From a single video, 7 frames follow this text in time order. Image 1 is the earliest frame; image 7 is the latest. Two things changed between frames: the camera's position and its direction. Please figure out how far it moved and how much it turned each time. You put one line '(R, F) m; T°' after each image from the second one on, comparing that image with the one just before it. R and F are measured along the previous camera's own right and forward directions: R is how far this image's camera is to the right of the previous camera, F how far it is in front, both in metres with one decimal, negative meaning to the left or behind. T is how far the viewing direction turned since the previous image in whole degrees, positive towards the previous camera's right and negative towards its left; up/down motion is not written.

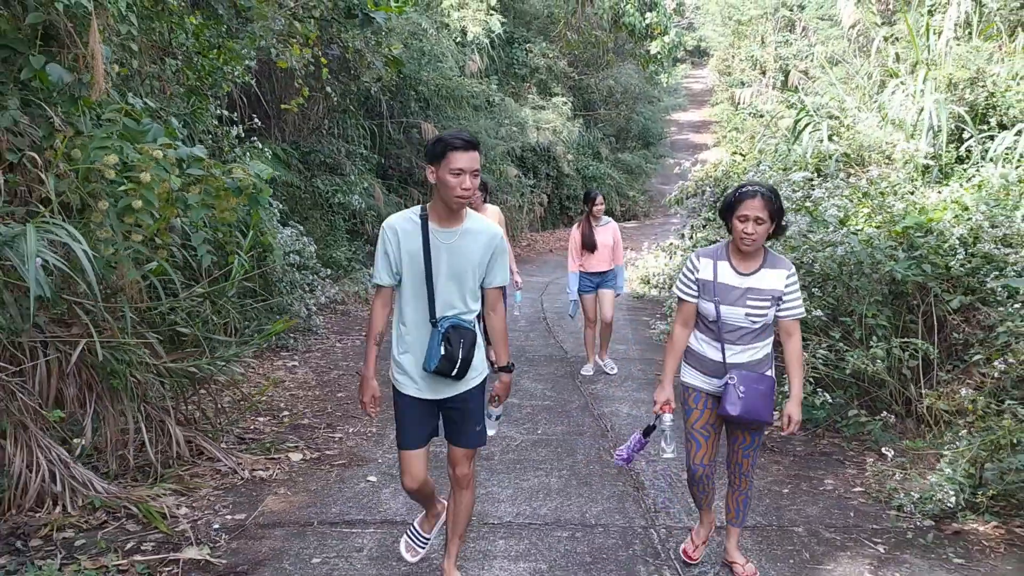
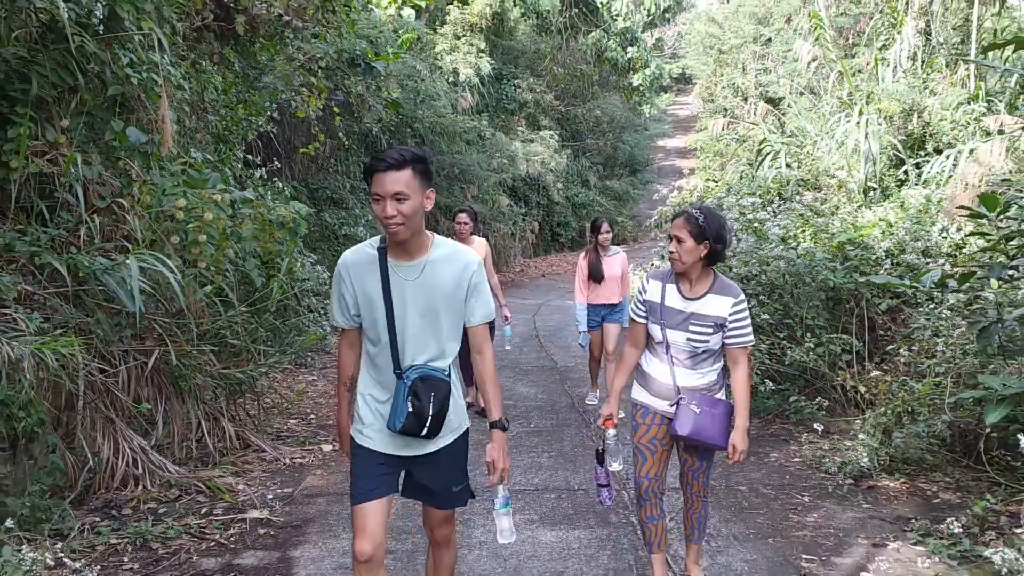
(0.0, -0.8) m; 0°
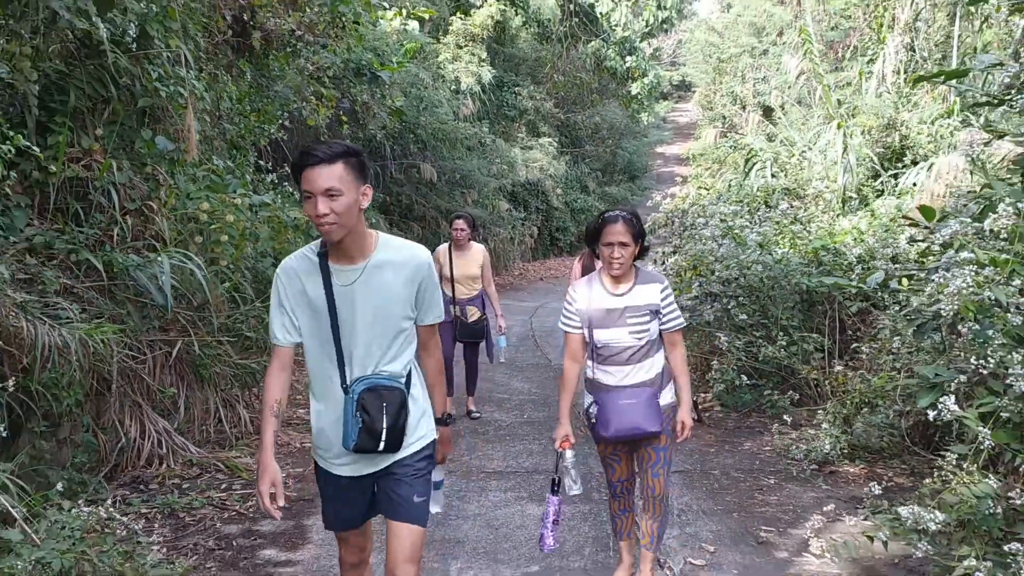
(0.0, -0.4) m; 0°
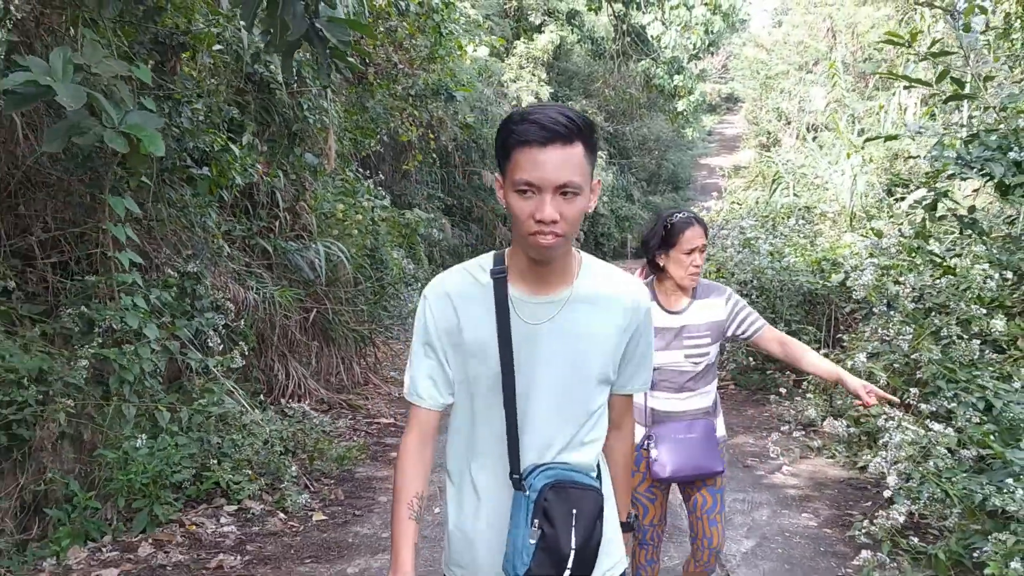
(-0.1, -1.5) m; -3°
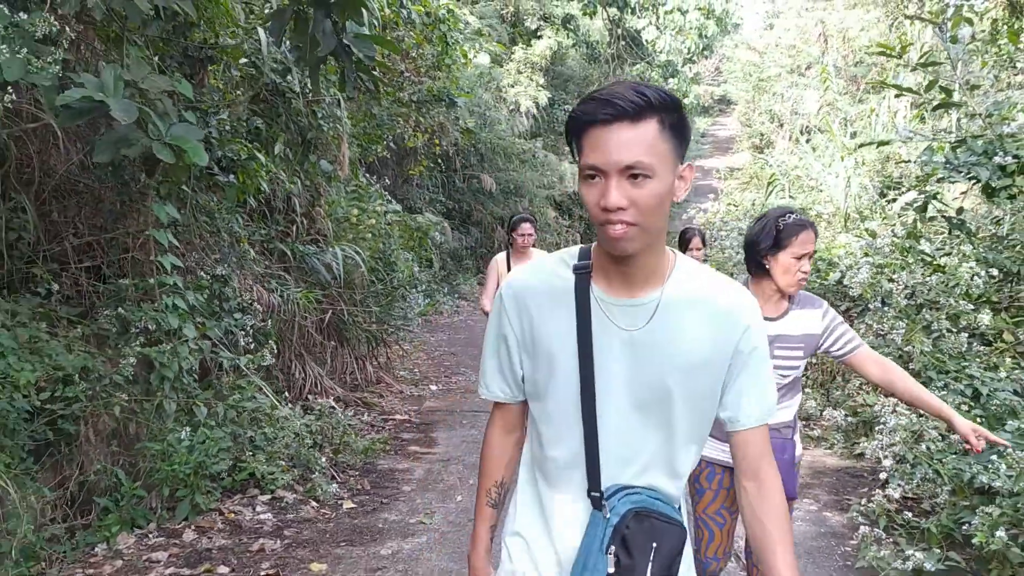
(-0.1, -0.2) m; 0°
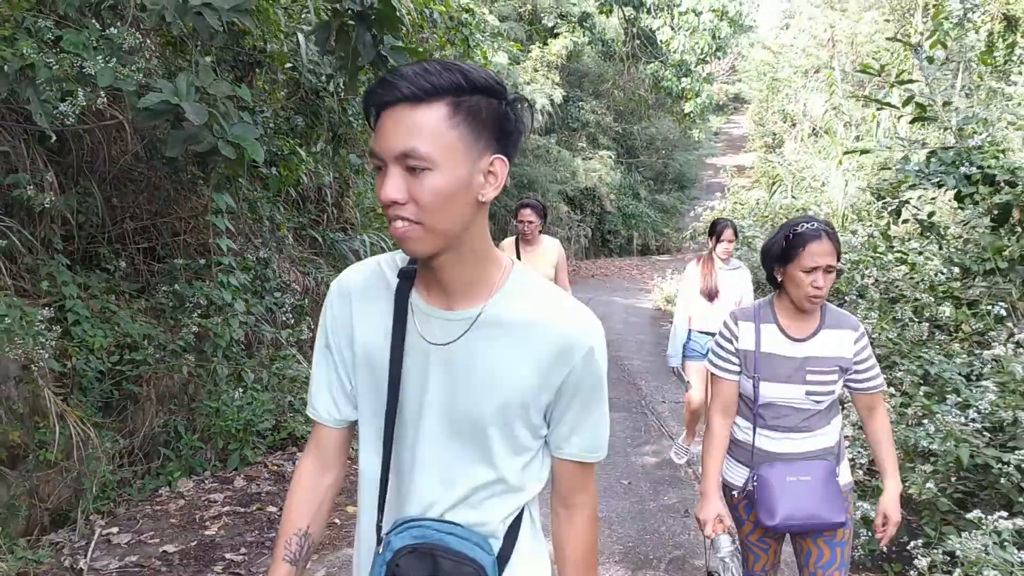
(0.0, -0.5) m; -1°
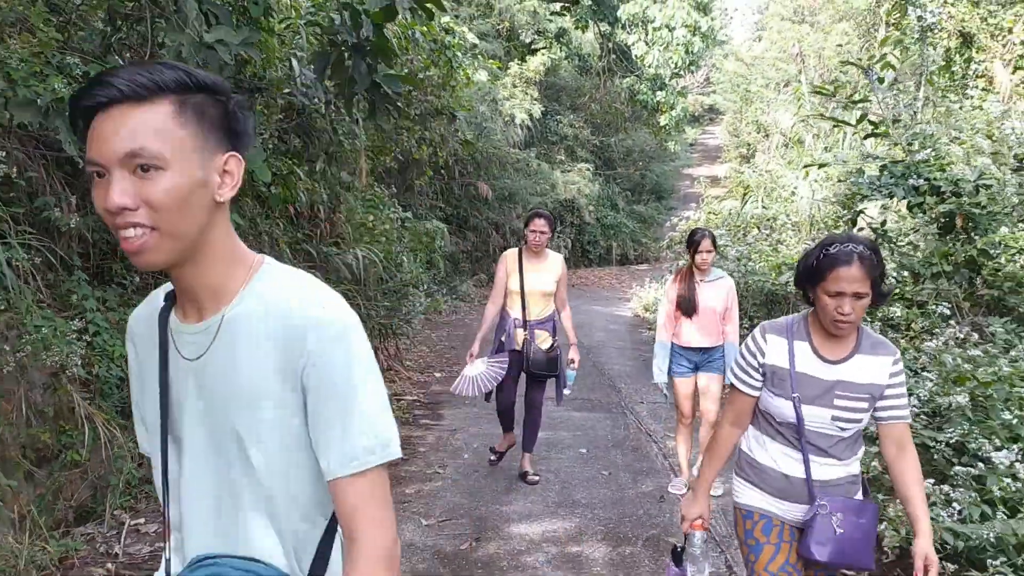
(0.0, -0.4) m; +1°
